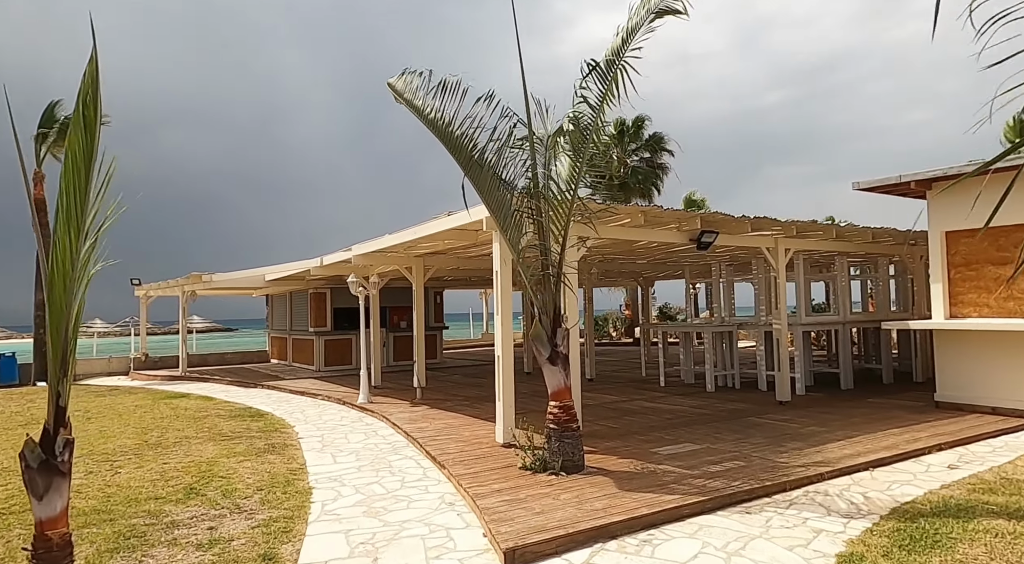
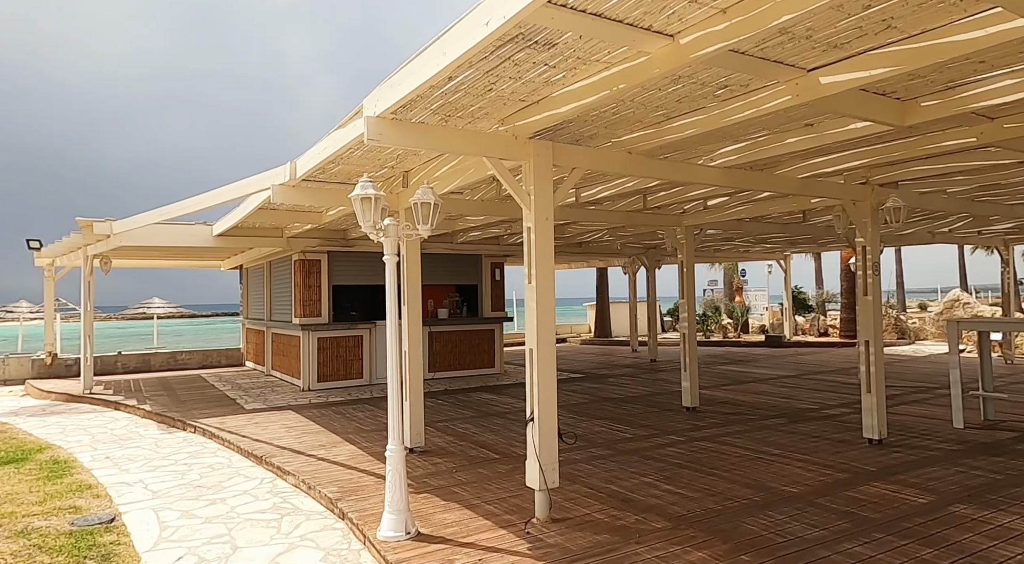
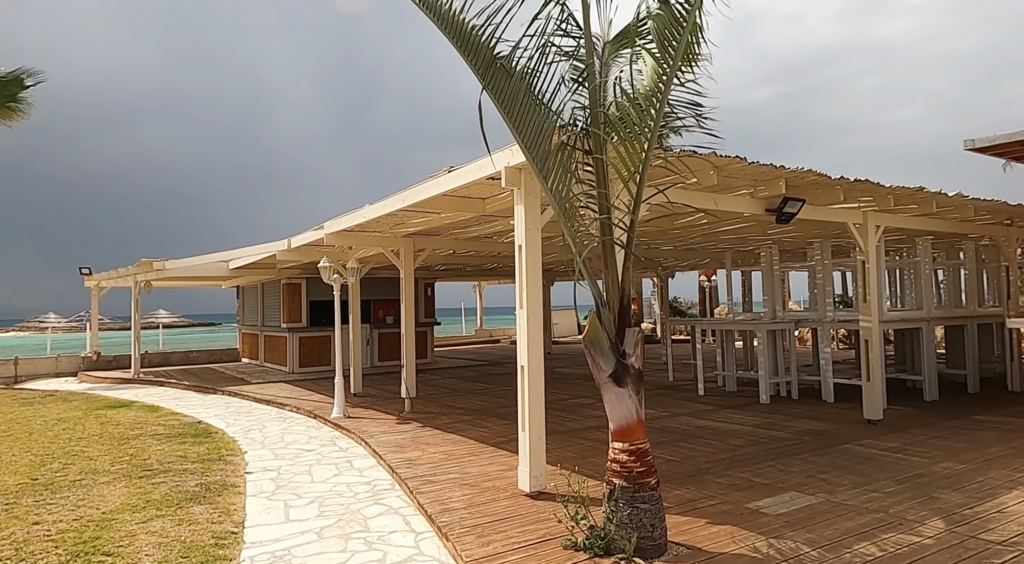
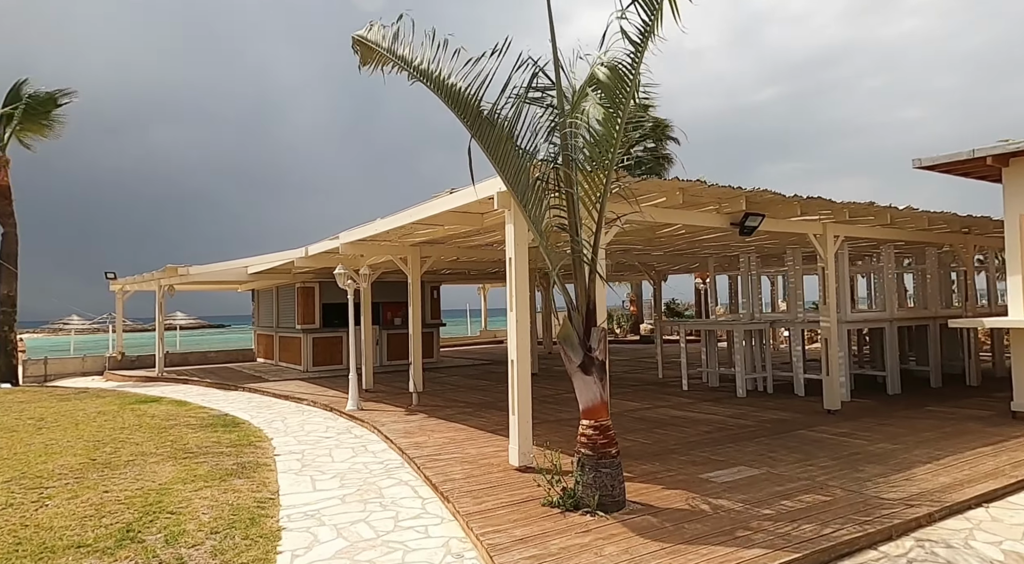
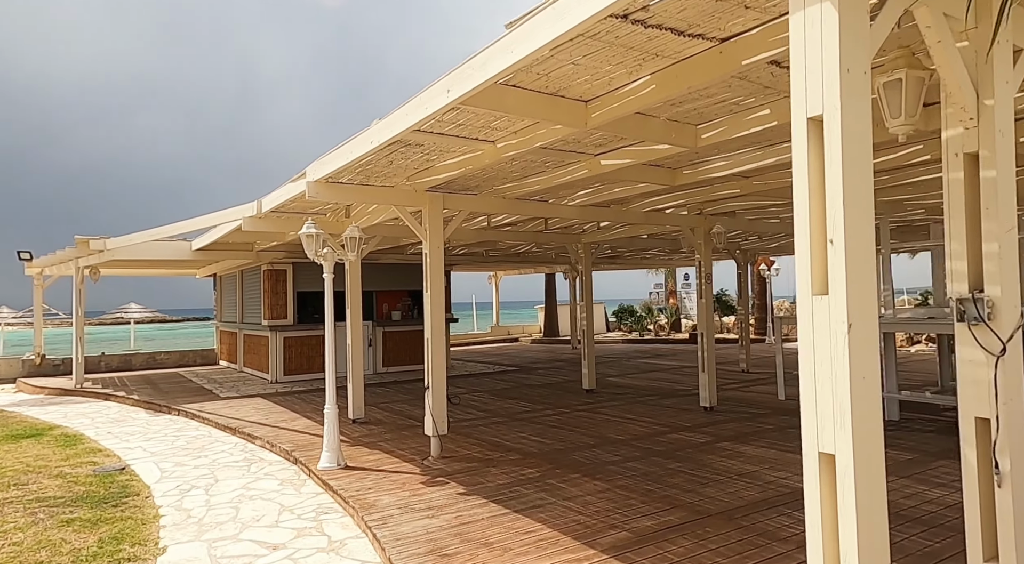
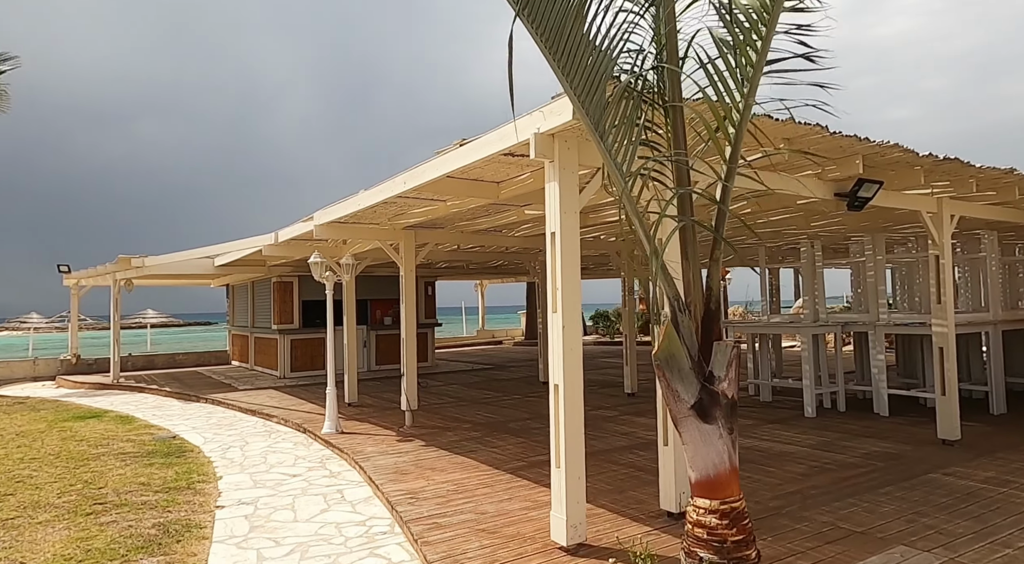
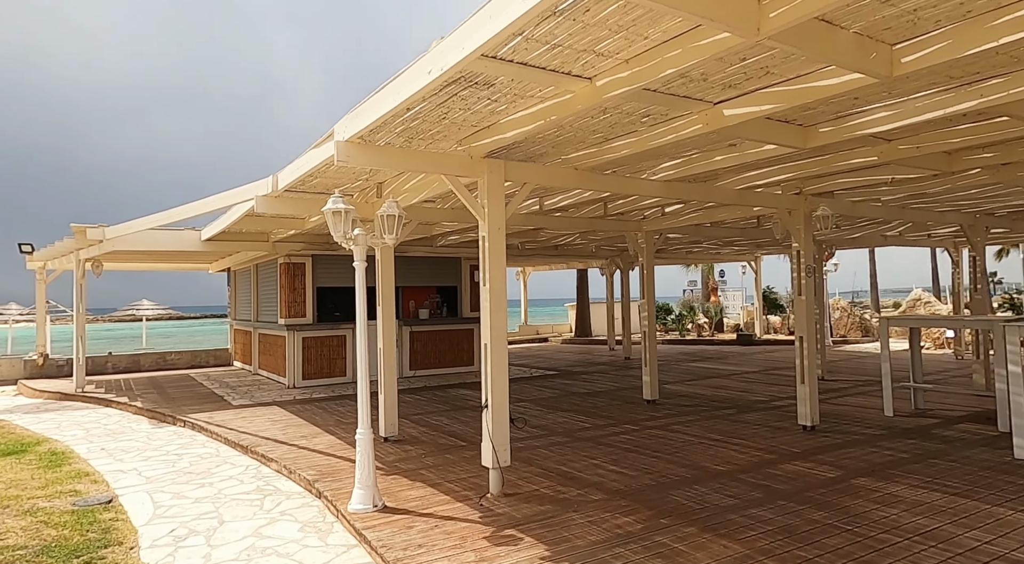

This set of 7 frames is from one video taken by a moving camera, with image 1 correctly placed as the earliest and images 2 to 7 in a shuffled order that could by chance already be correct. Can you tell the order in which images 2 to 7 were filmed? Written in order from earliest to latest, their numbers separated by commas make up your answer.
4, 3, 6, 5, 7, 2
